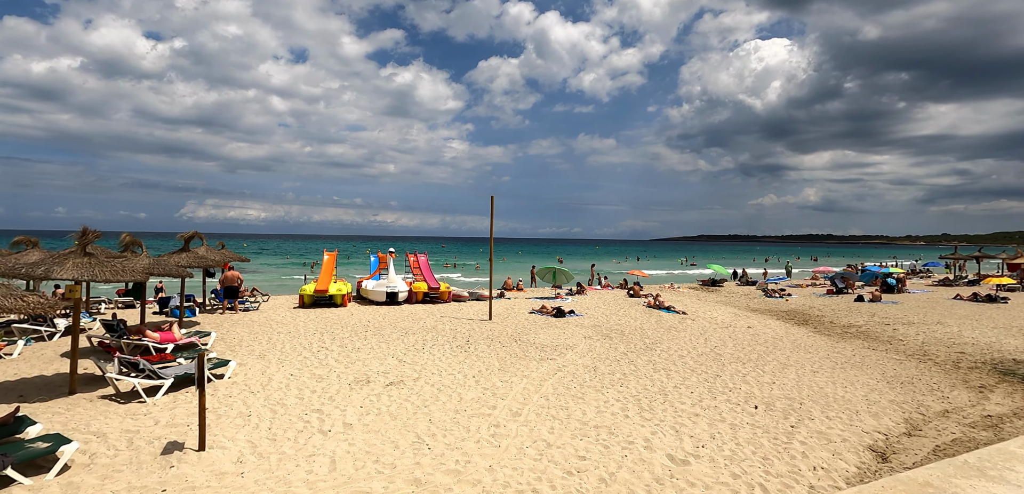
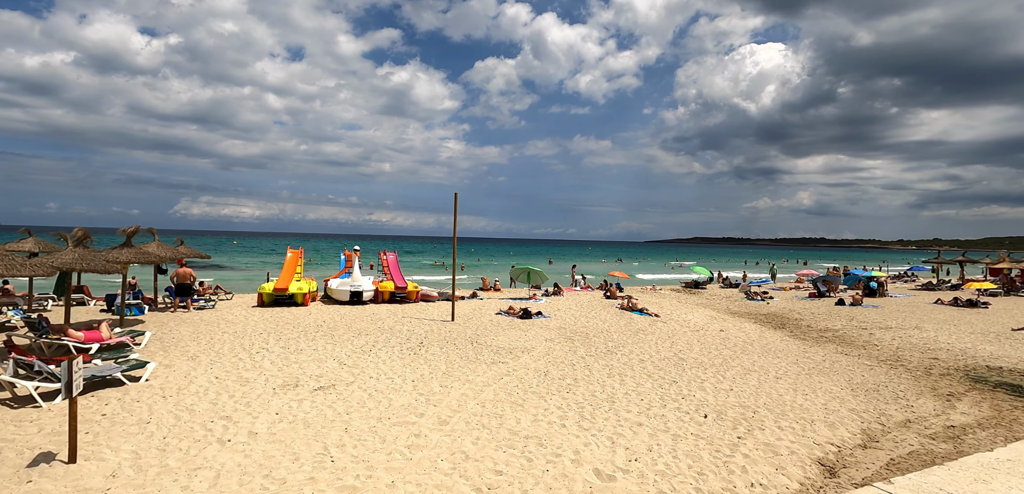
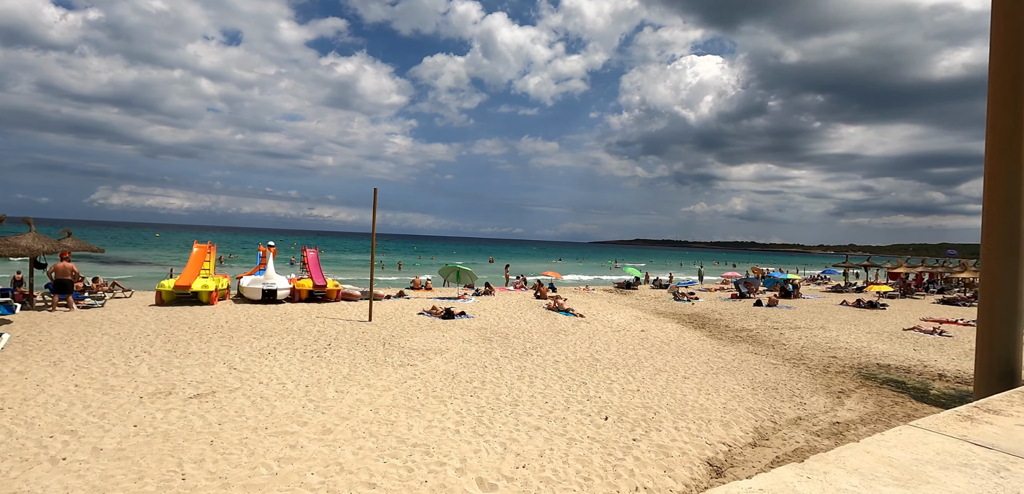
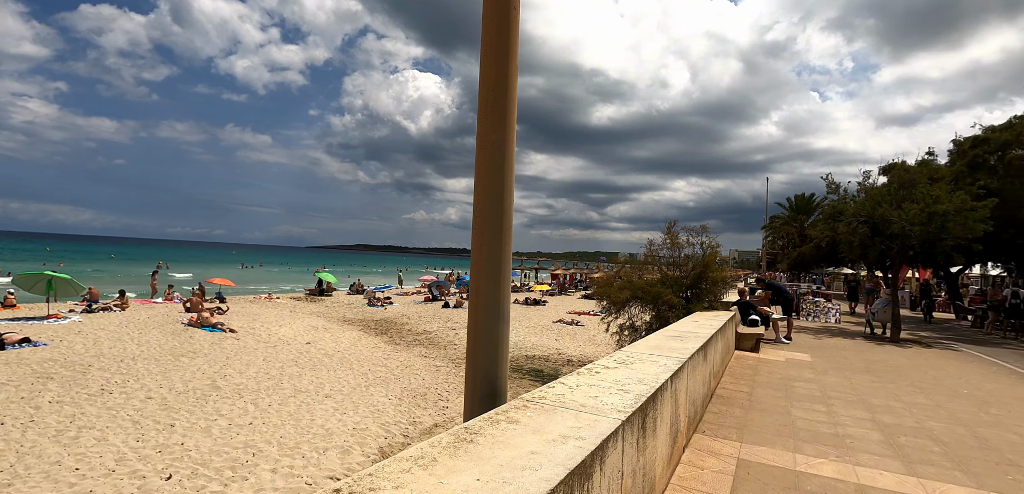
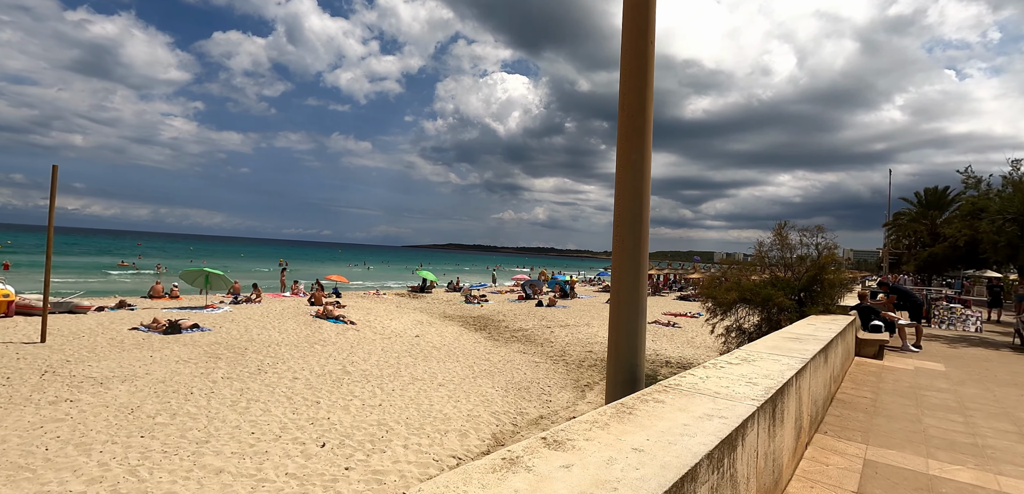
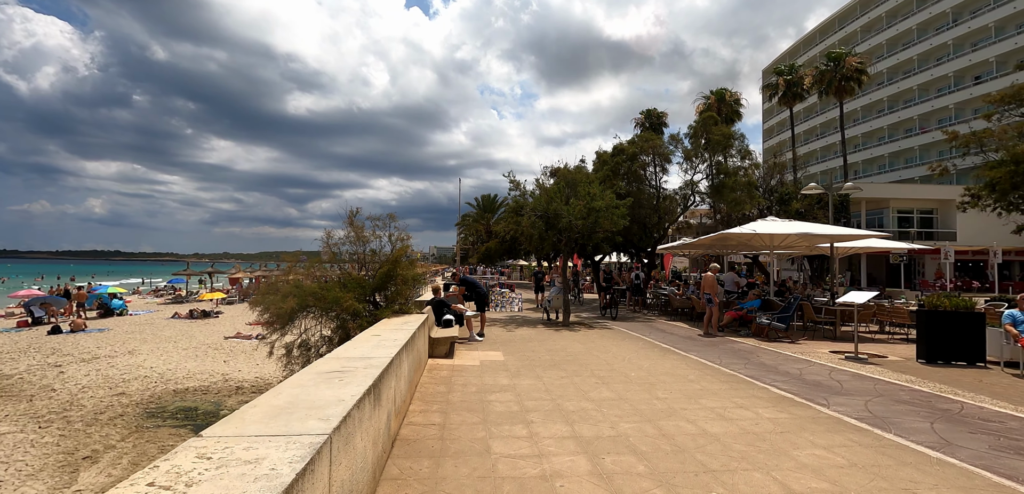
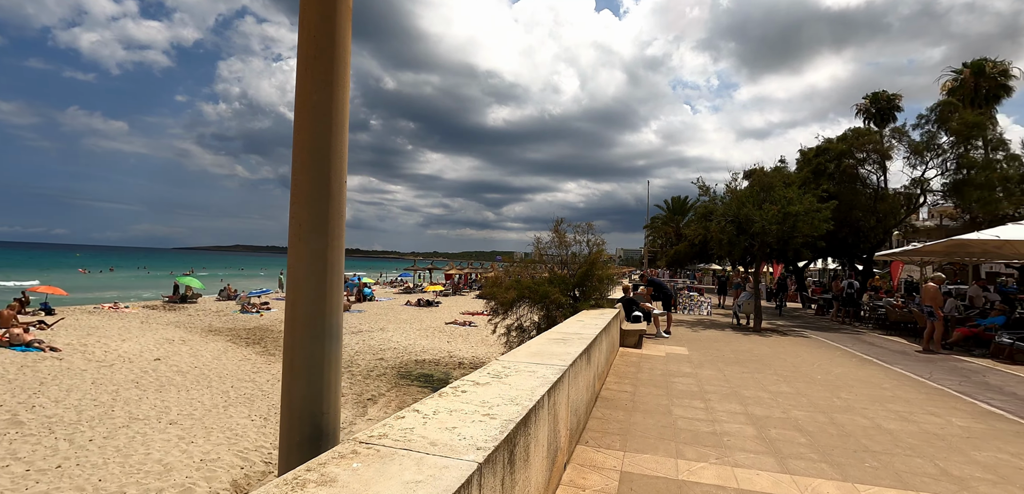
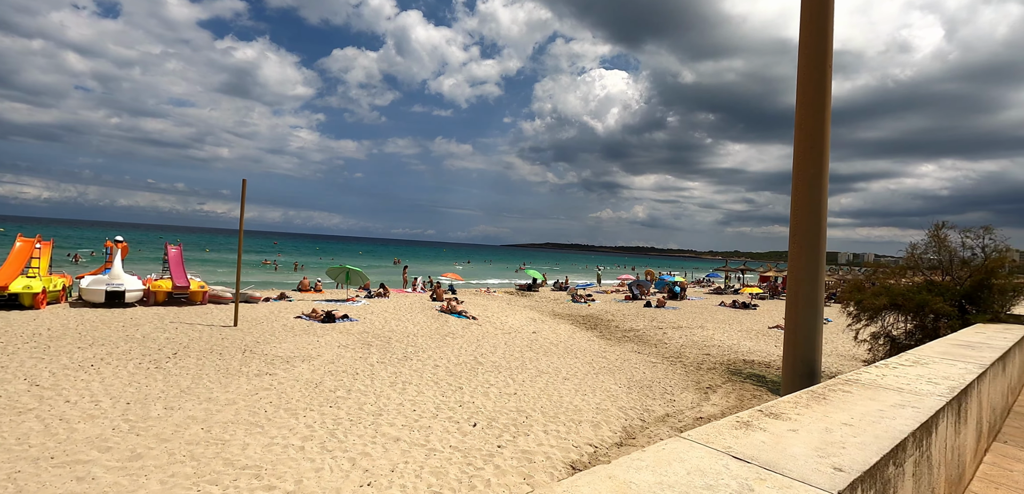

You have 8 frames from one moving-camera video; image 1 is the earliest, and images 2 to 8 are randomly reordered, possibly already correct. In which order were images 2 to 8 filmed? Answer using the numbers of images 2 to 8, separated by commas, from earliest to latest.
2, 3, 8, 5, 4, 7, 6
